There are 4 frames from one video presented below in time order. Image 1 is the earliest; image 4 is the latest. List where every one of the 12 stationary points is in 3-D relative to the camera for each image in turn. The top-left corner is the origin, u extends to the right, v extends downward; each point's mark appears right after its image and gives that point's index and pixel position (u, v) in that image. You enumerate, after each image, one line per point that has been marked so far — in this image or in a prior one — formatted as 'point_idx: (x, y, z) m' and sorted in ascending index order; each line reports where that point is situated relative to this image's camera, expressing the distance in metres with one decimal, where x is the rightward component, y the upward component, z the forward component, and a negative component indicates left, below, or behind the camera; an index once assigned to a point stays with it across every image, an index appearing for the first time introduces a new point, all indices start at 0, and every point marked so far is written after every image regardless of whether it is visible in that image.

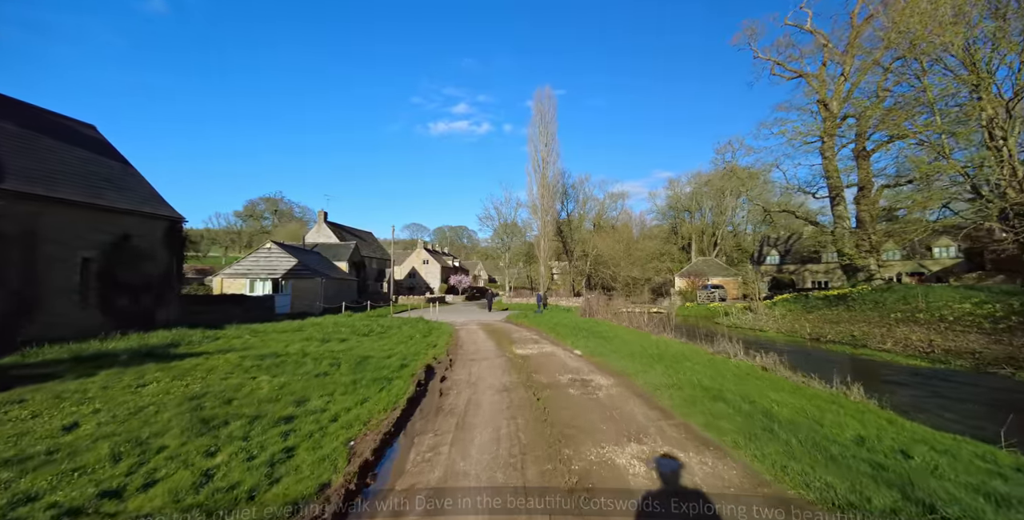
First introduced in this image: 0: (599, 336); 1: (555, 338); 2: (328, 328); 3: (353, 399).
0: (+2.6, -2.3, +13.4) m
1: (+1.4, -2.5, +14.1) m
2: (-7.6, -2.8, +18.5) m
3: (-2.4, -2.1, +6.8) m
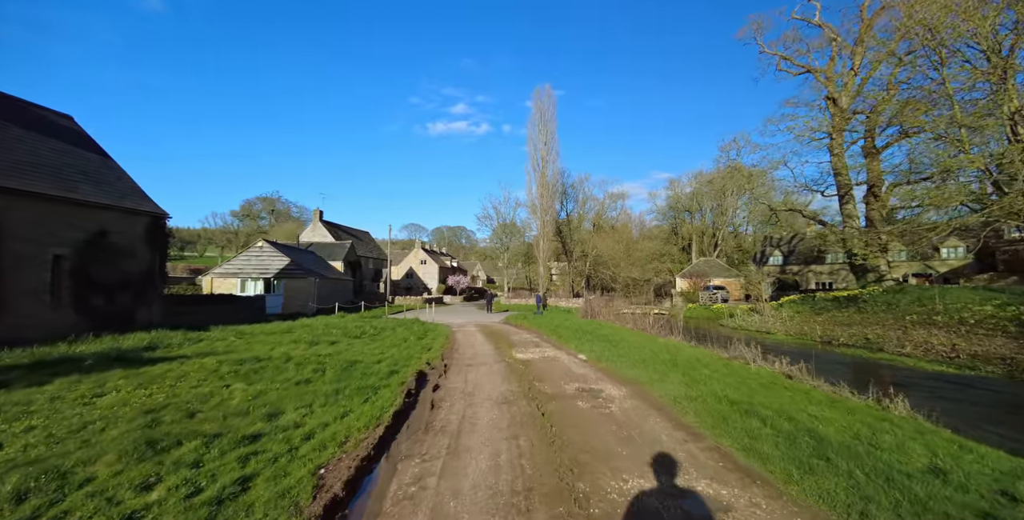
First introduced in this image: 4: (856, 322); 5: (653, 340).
0: (+2.6, -2.3, +12.6) m
1: (+1.3, -2.4, +13.3) m
2: (-7.7, -2.8, +17.7) m
3: (-2.4, -2.0, +6.0) m
4: (+14.7, -2.7, +19.1) m
5: (+4.0, -2.3, +12.5) m
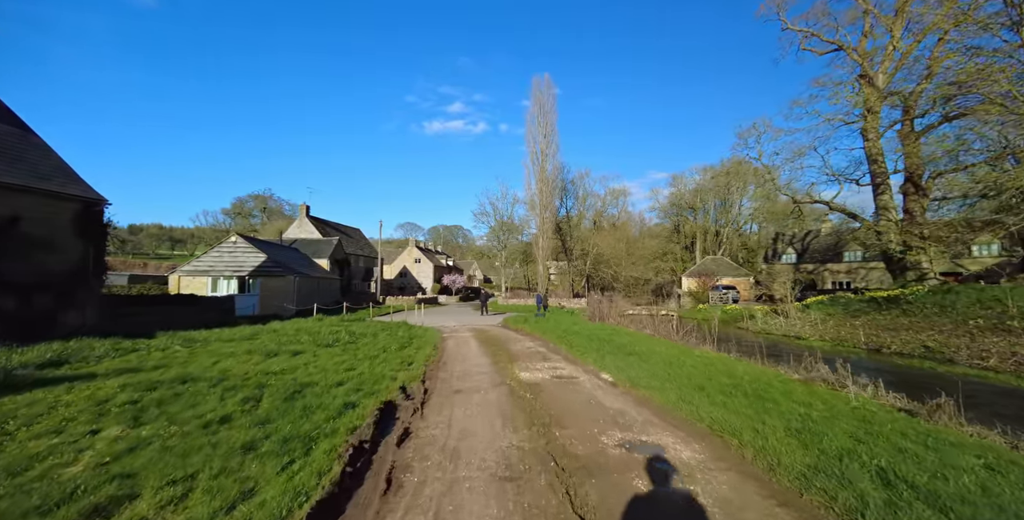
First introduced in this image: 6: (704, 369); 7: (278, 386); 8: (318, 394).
0: (+2.6, -2.1, +10.2) m
1: (+1.4, -2.3, +10.9) m
2: (-7.7, -2.6, +15.2) m
3: (-2.3, -1.9, +3.5) m
4: (+14.7, -2.5, +16.7) m
5: (+4.0, -2.1, +10.1) m
6: (+3.5, -2.0, +8.1) m
7: (-4.1, -2.2, +7.8) m
8: (-3.1, -2.1, +7.2) m
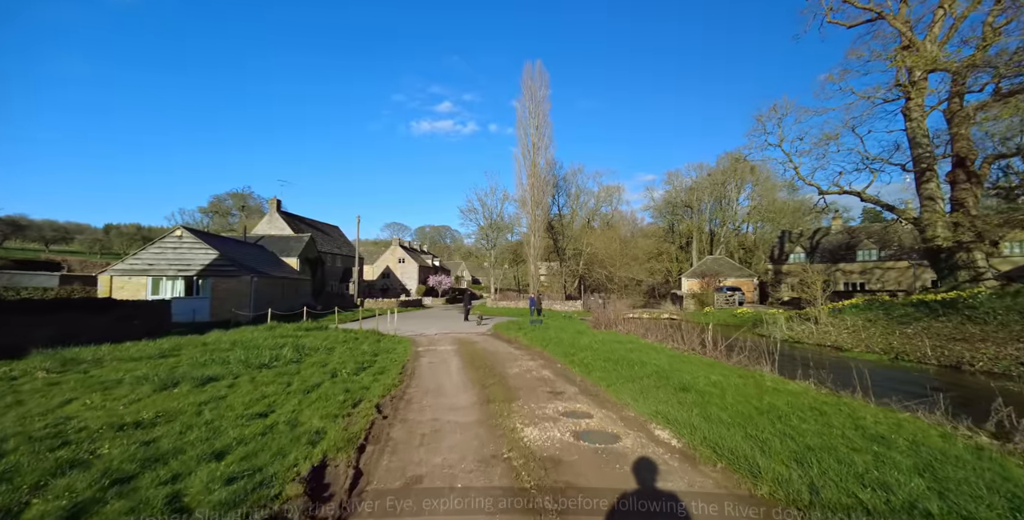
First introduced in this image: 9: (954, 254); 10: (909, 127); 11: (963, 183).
0: (+2.6, -1.9, +7.0) m
1: (+1.3, -2.1, +7.6) m
2: (-7.8, -2.4, +11.7) m
3: (-2.2, -1.7, +0.2) m
4: (+14.5, -2.4, +13.8) m
5: (+3.9, -1.9, +6.9) m
6: (+3.5, -1.8, +5.0) m
7: (-4.1, -2.0, +4.4) m
8: (-3.1, -2.0, +3.8) m
9: (+19.2, +0.3, +19.5) m
10: (+17.3, +5.8, +19.4) m
11: (+18.9, +3.2, +18.7) m
